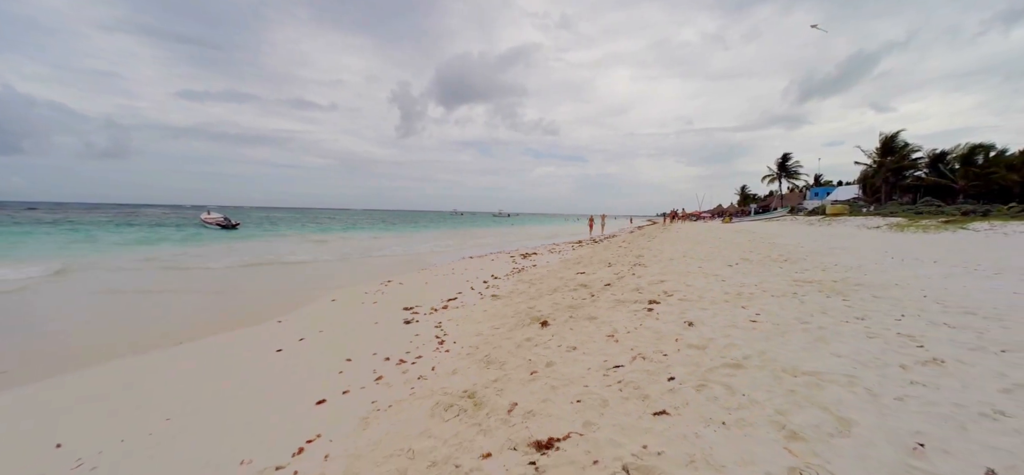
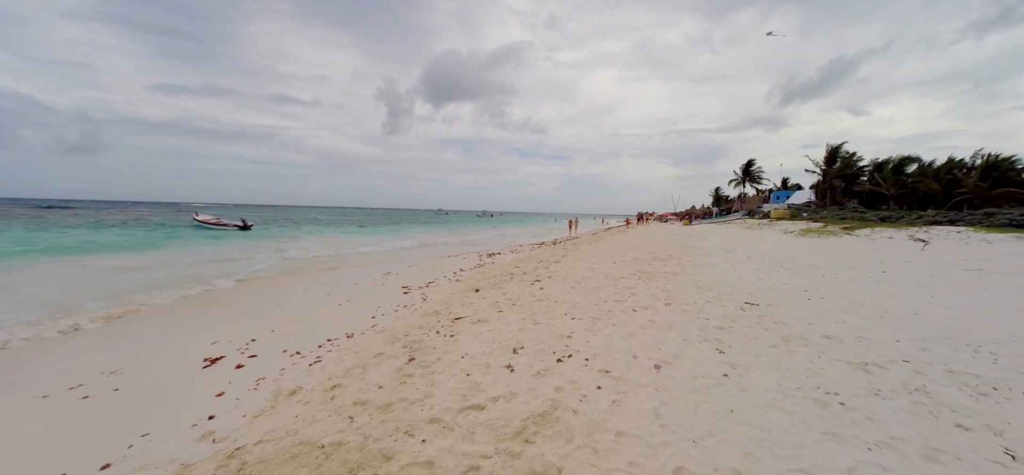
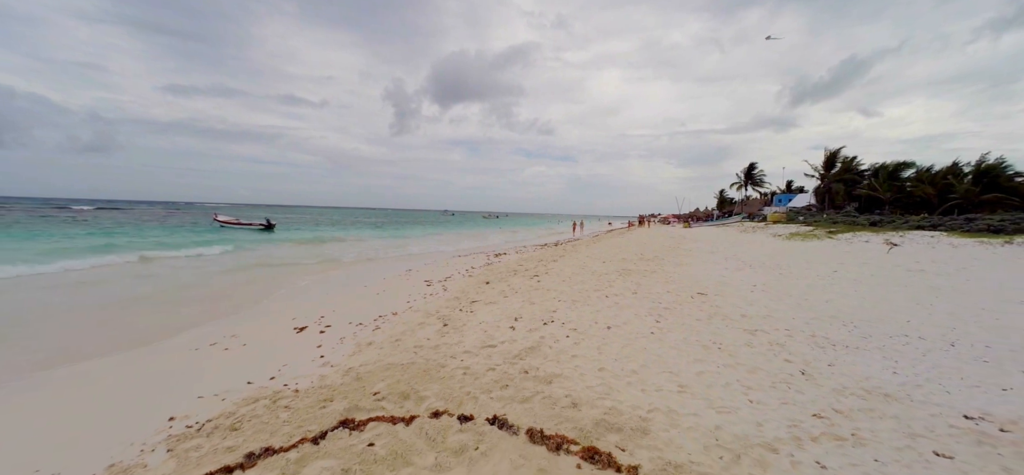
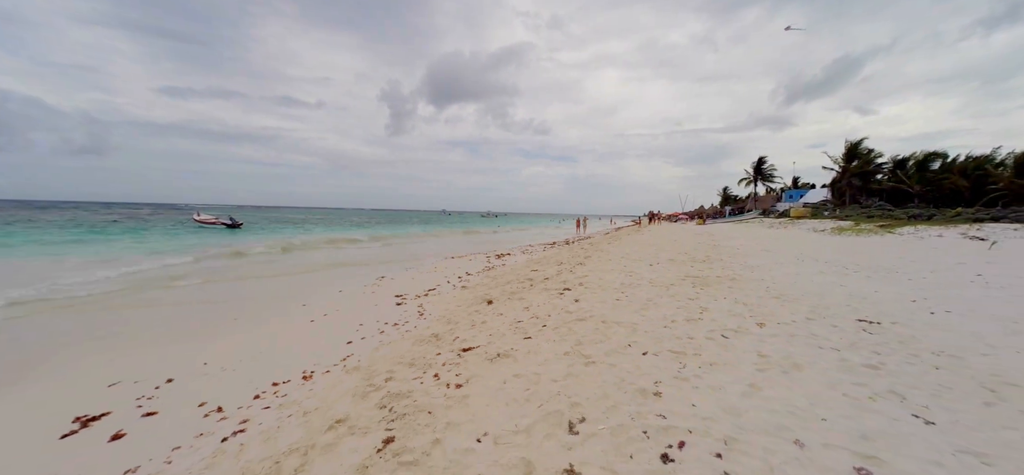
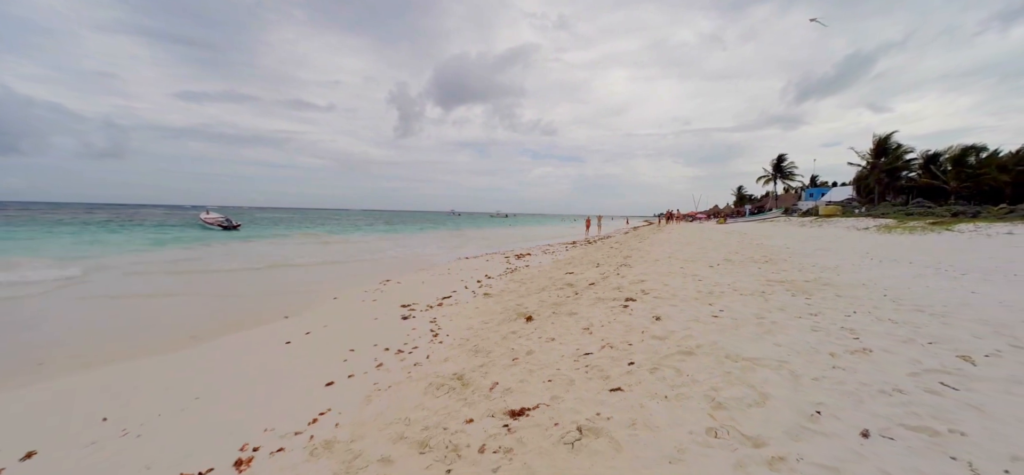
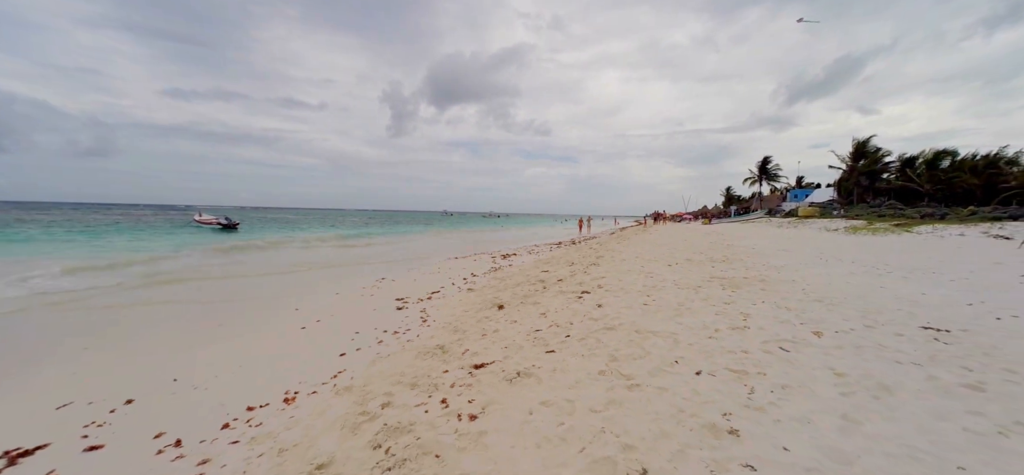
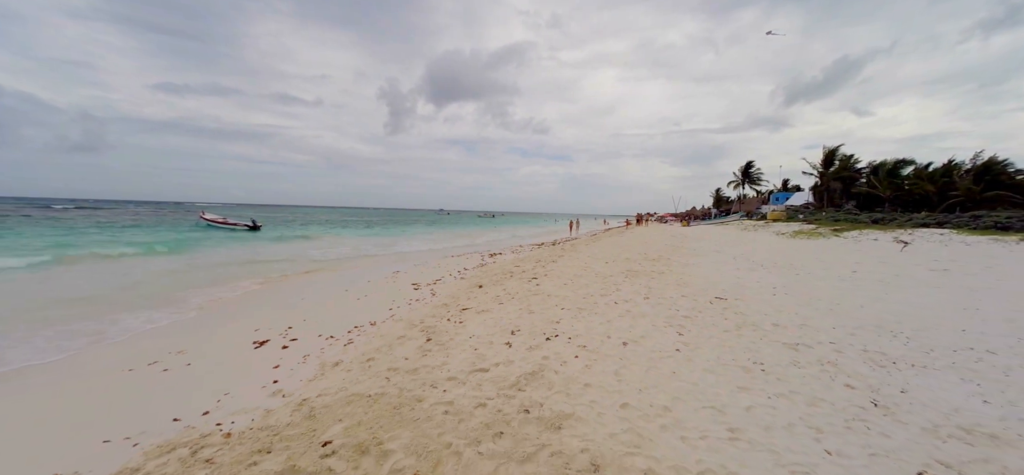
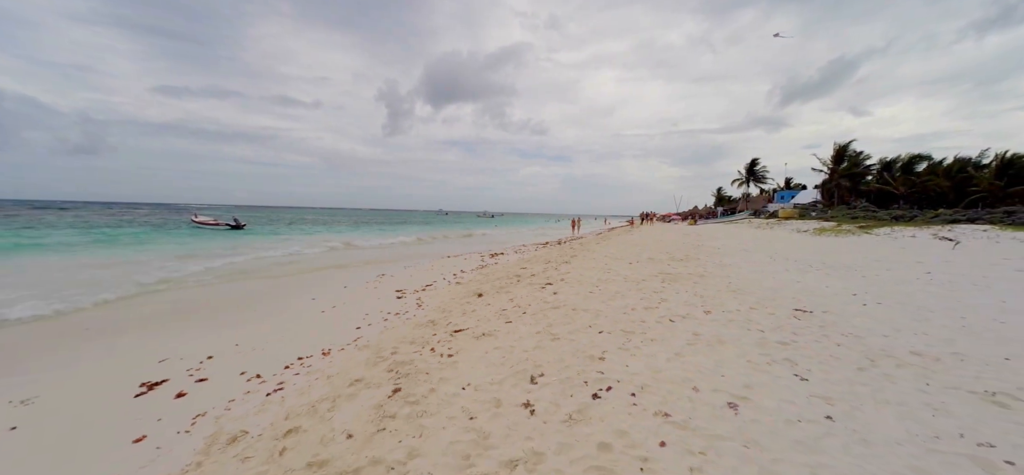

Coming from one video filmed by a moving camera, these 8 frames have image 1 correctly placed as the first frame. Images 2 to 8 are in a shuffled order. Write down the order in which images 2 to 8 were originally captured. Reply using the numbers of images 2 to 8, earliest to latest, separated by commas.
5, 6, 4, 8, 2, 7, 3
